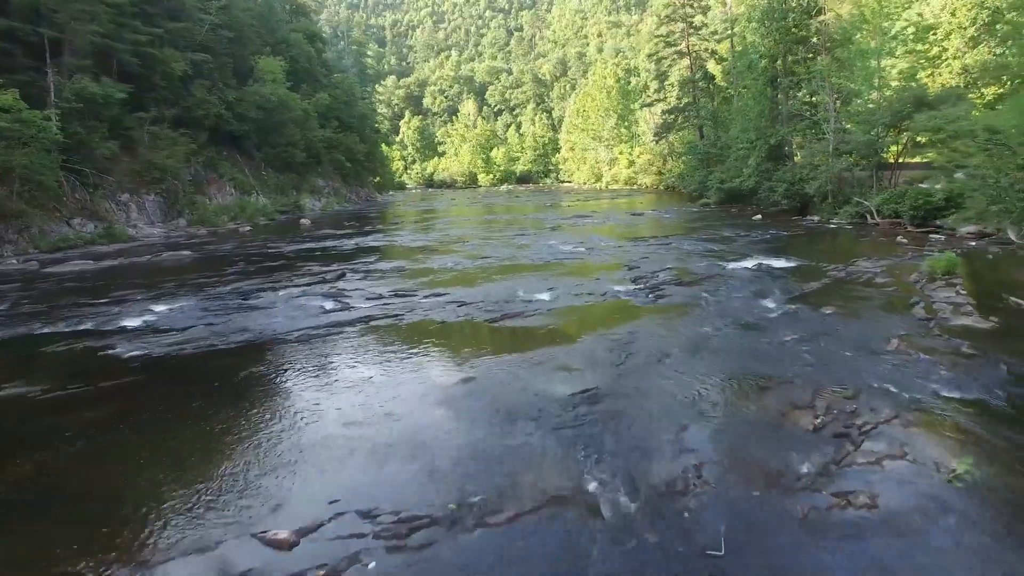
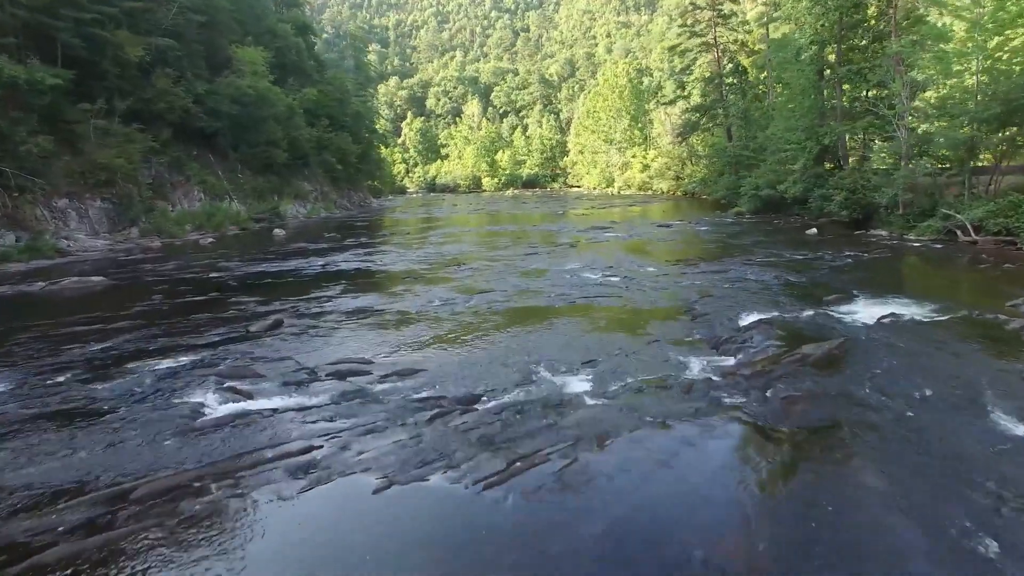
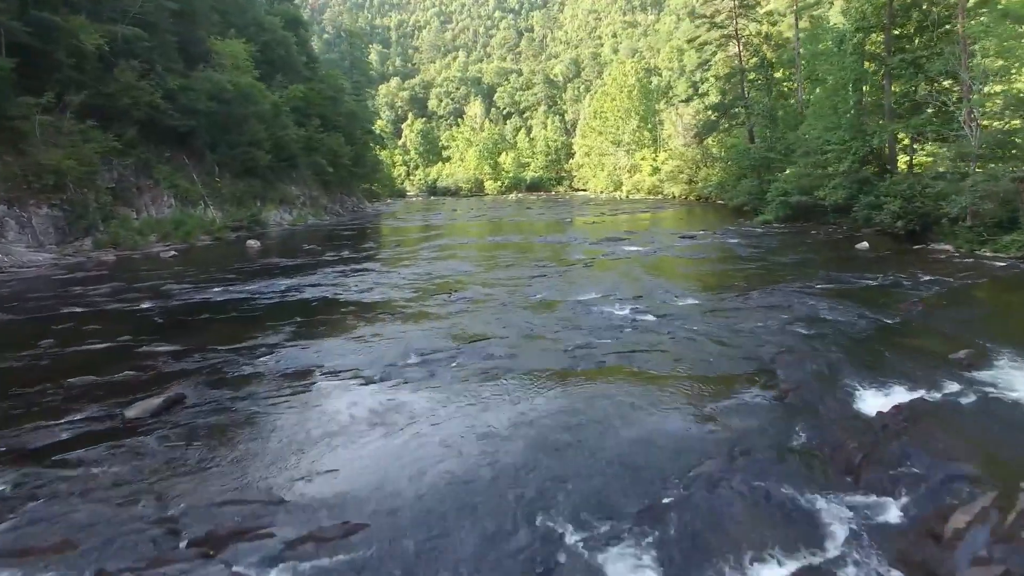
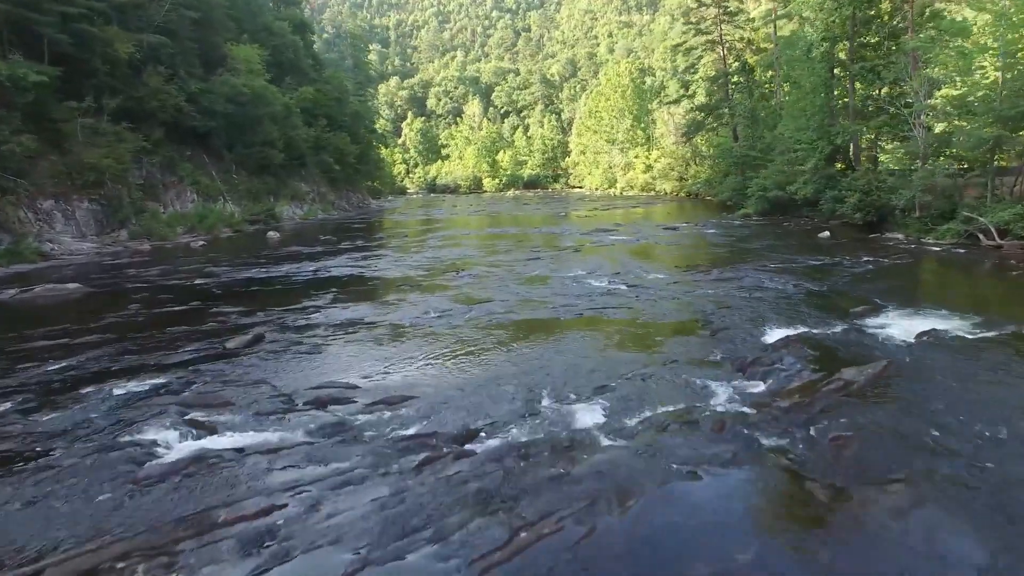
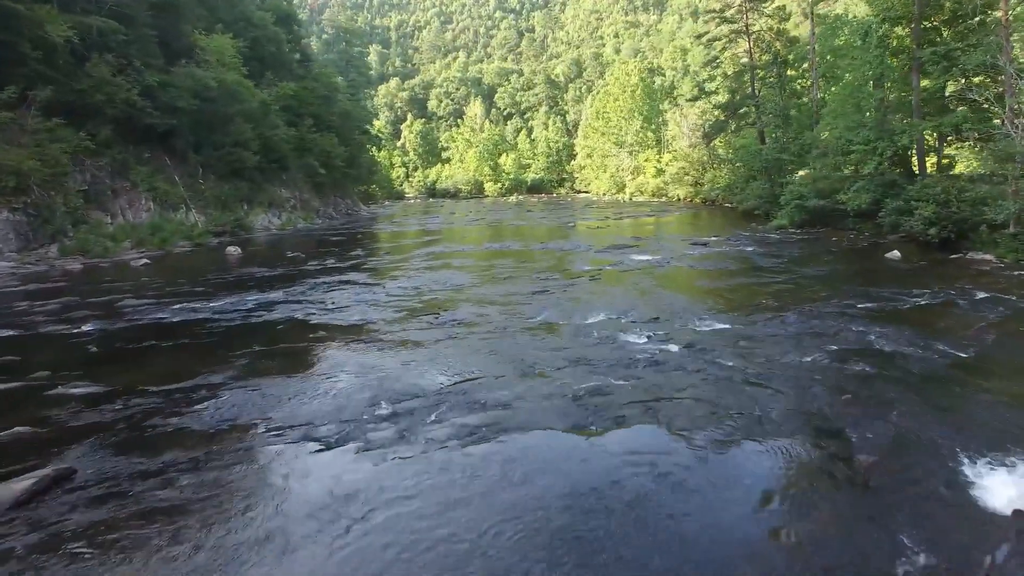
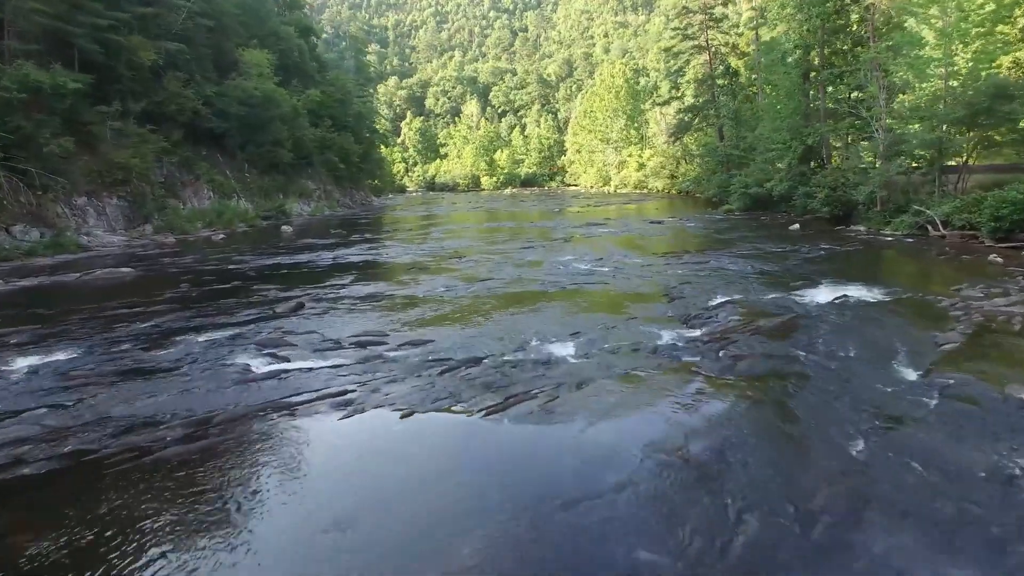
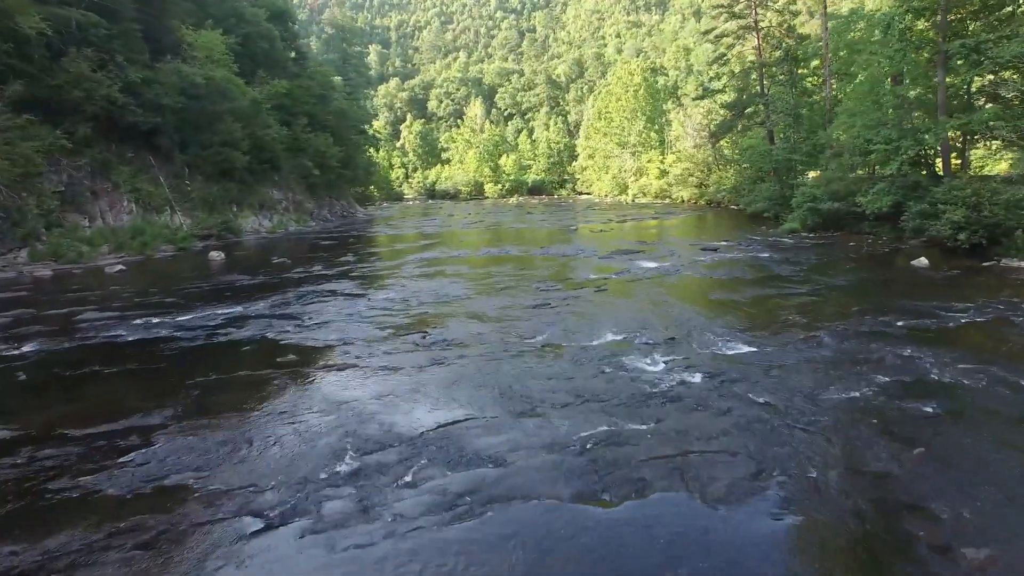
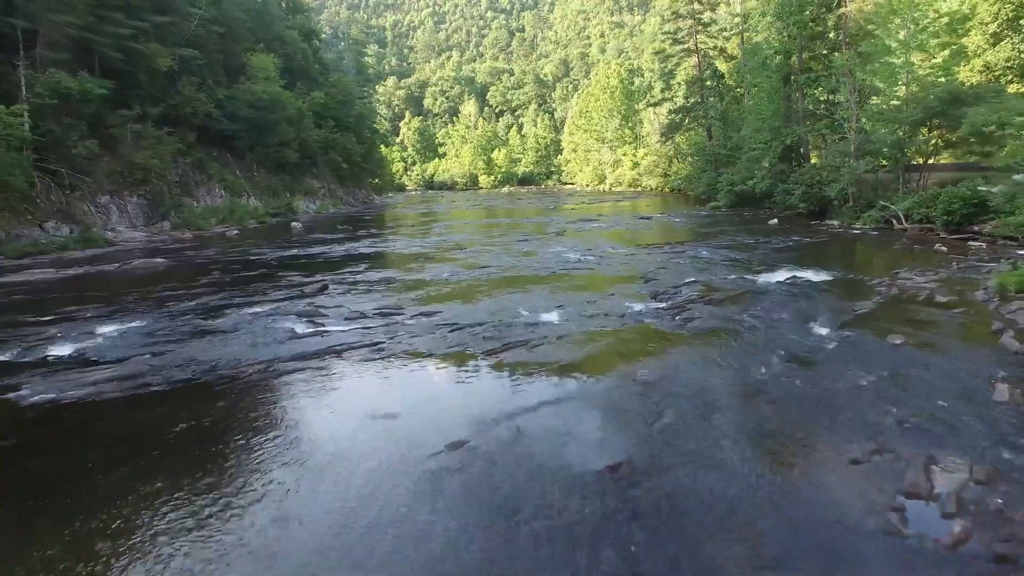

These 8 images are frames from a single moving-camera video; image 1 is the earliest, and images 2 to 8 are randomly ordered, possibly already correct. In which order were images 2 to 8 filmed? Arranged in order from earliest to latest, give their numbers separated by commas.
8, 6, 2, 4, 3, 5, 7
